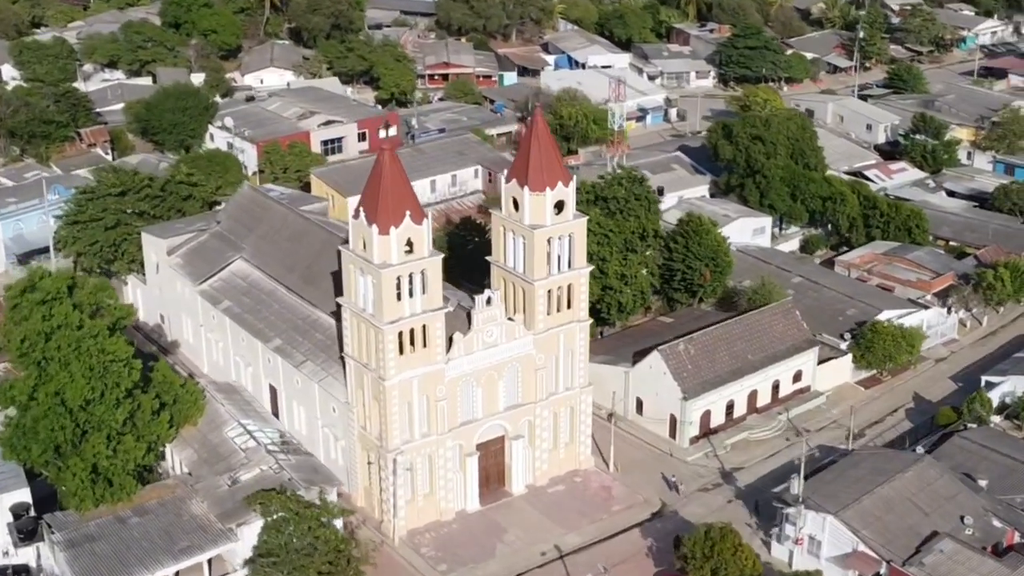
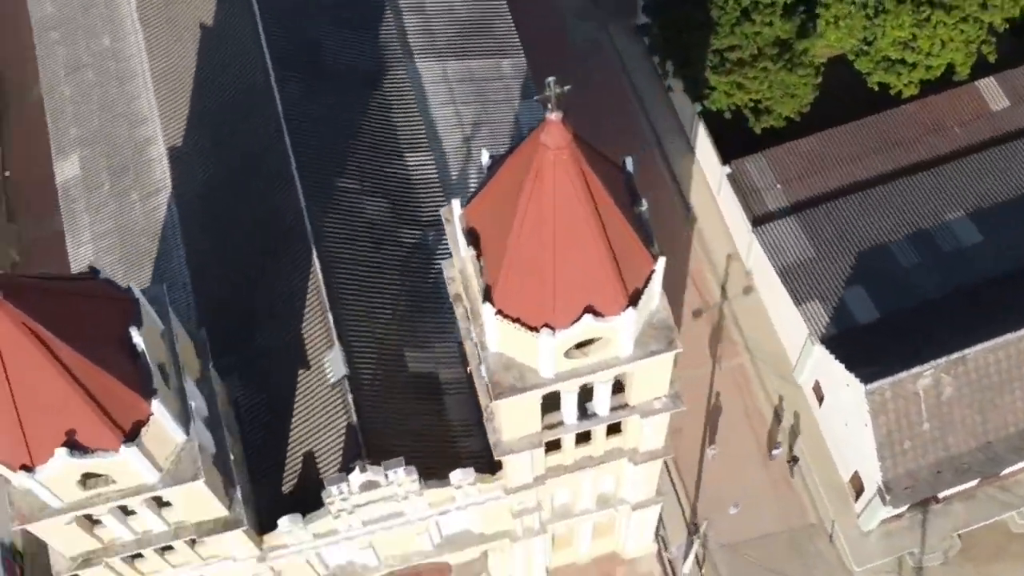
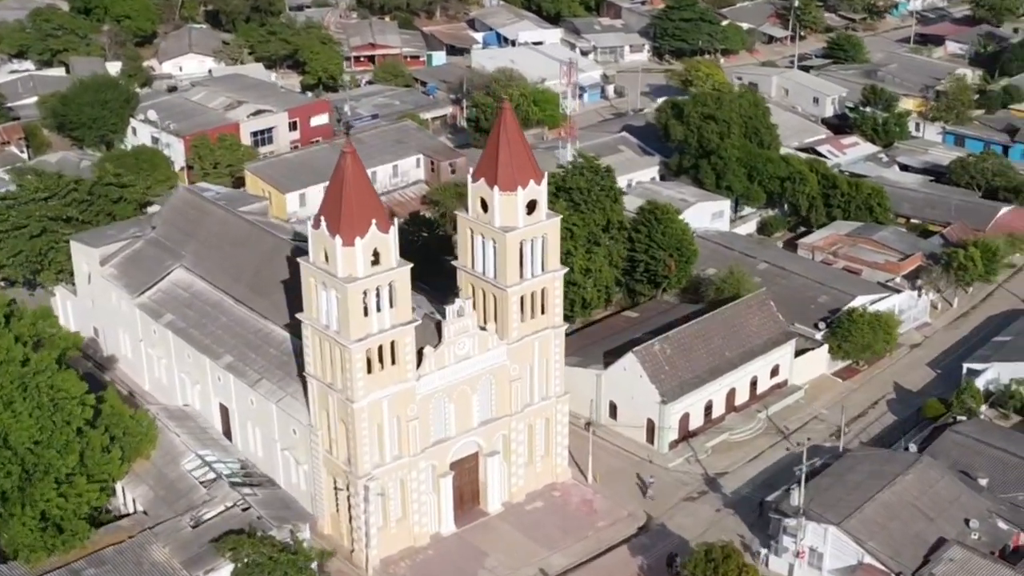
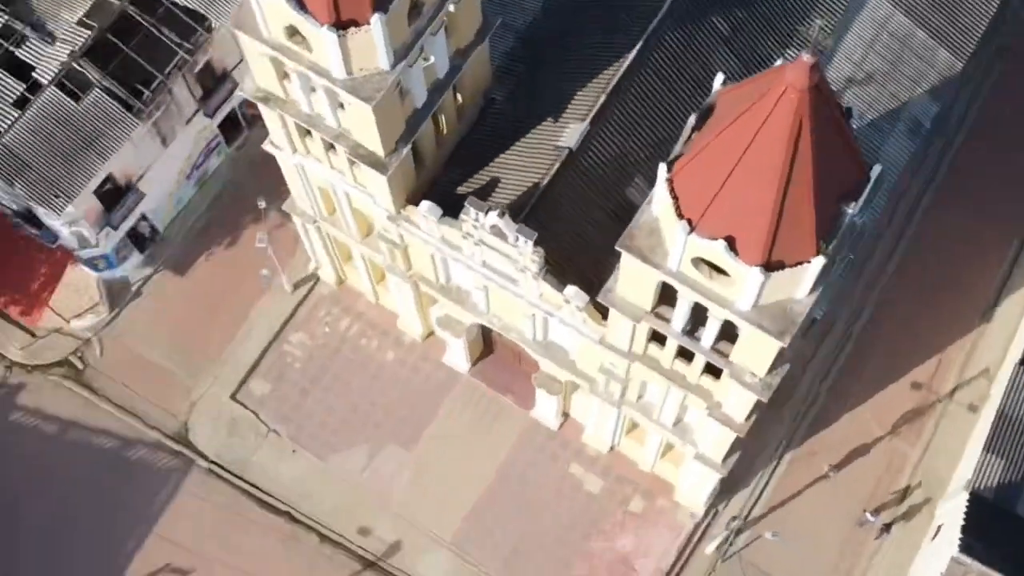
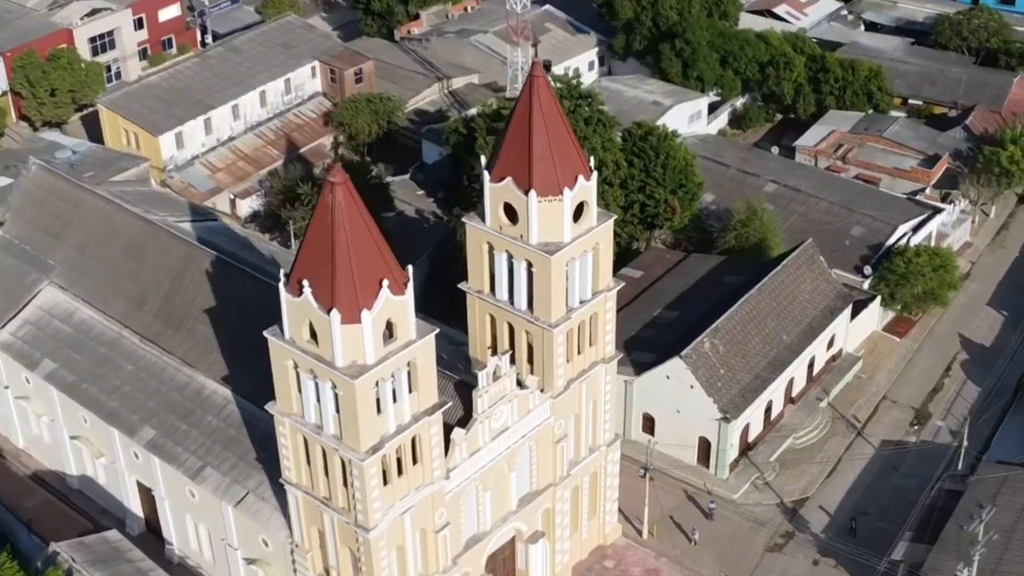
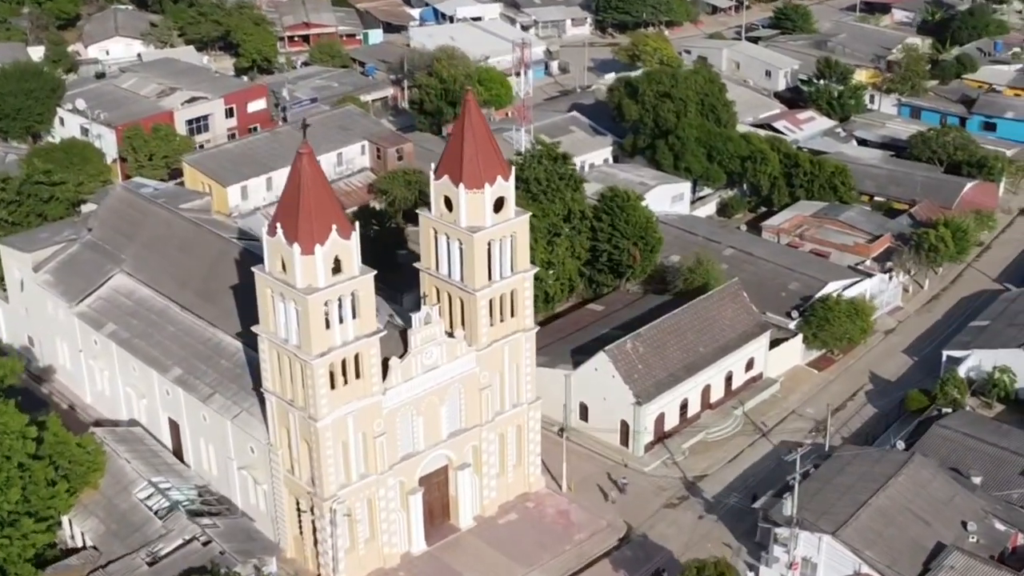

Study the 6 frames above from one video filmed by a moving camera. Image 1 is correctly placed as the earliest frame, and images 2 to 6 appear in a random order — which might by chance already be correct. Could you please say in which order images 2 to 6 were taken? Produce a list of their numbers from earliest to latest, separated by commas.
3, 6, 5, 2, 4
